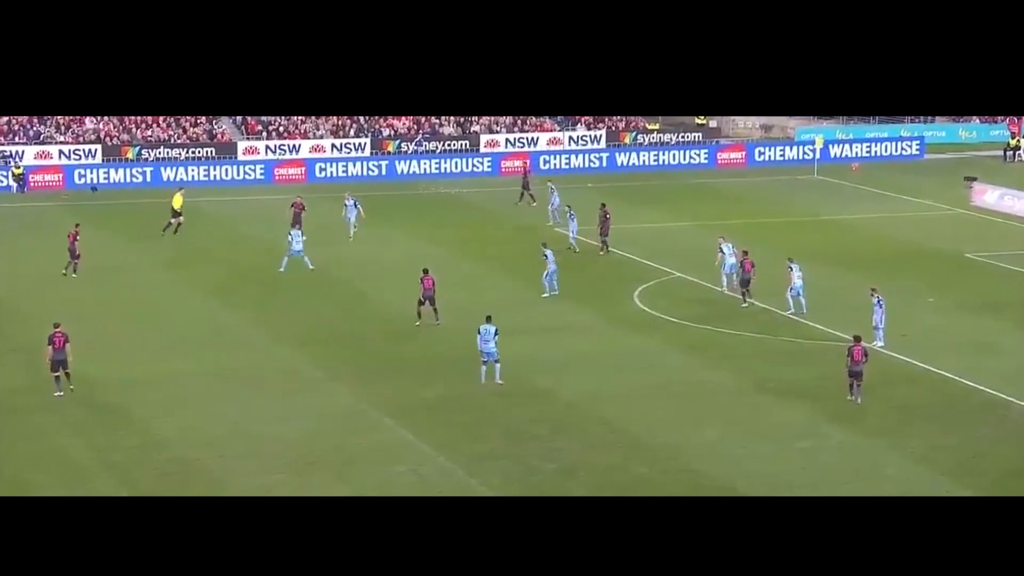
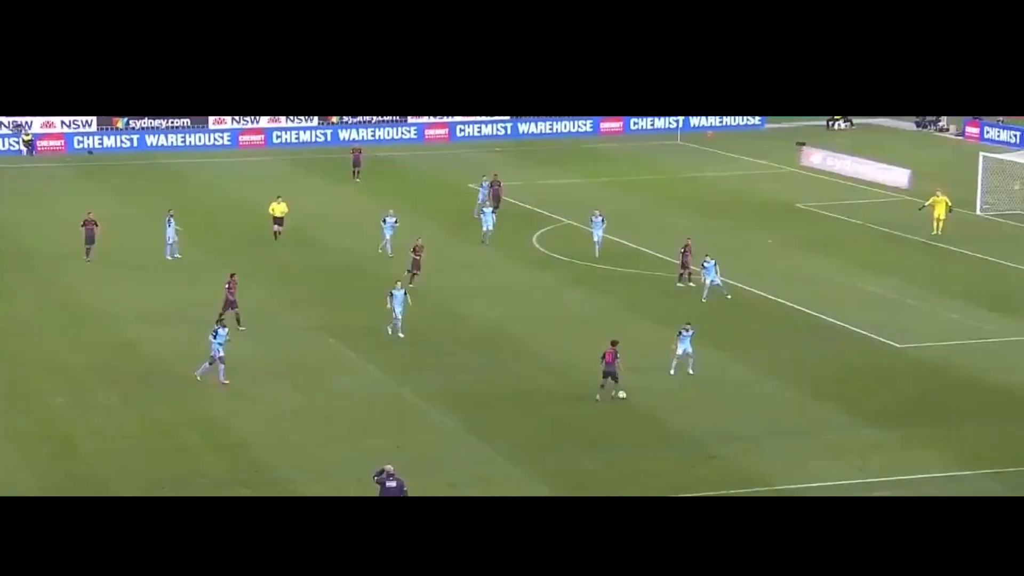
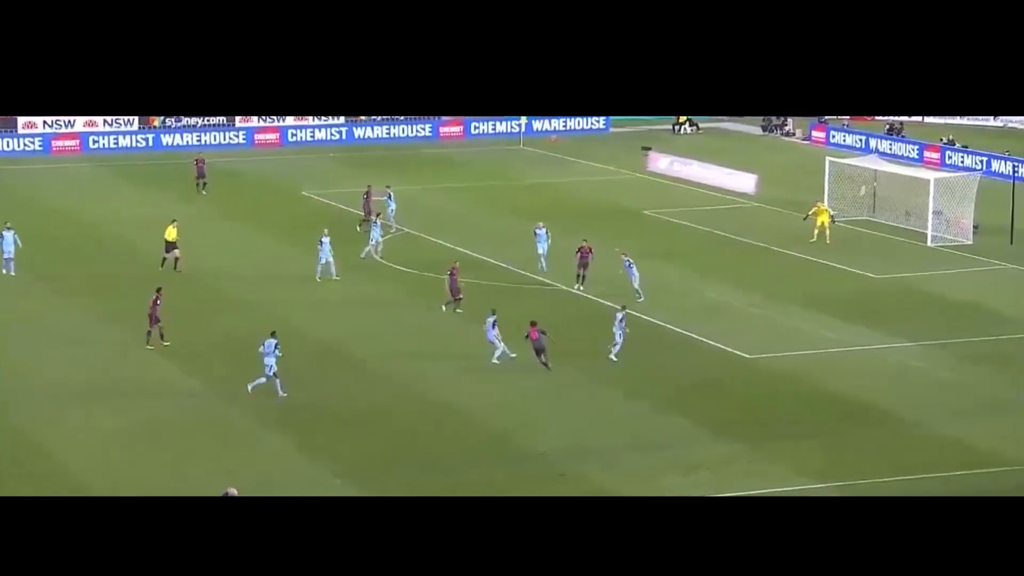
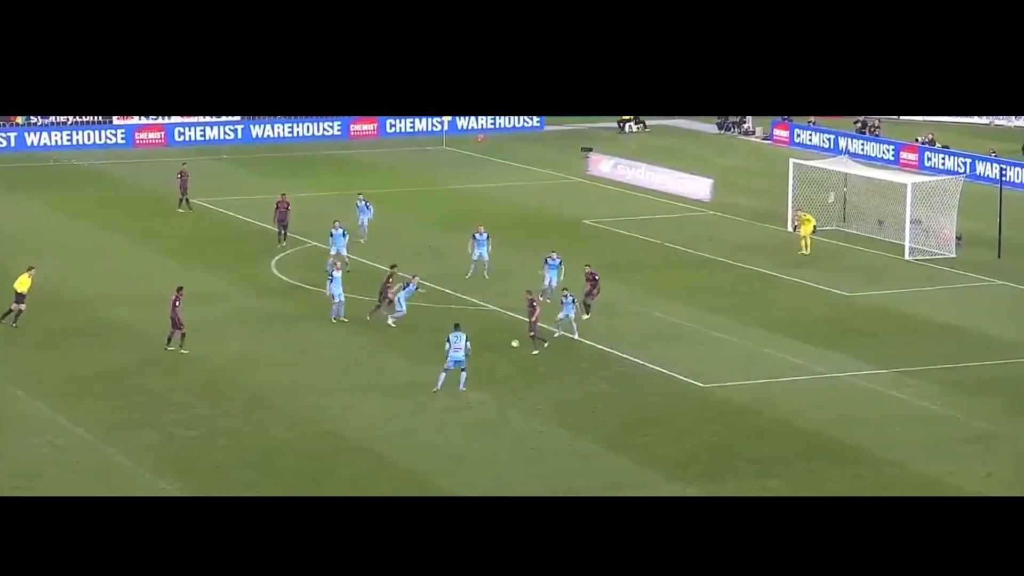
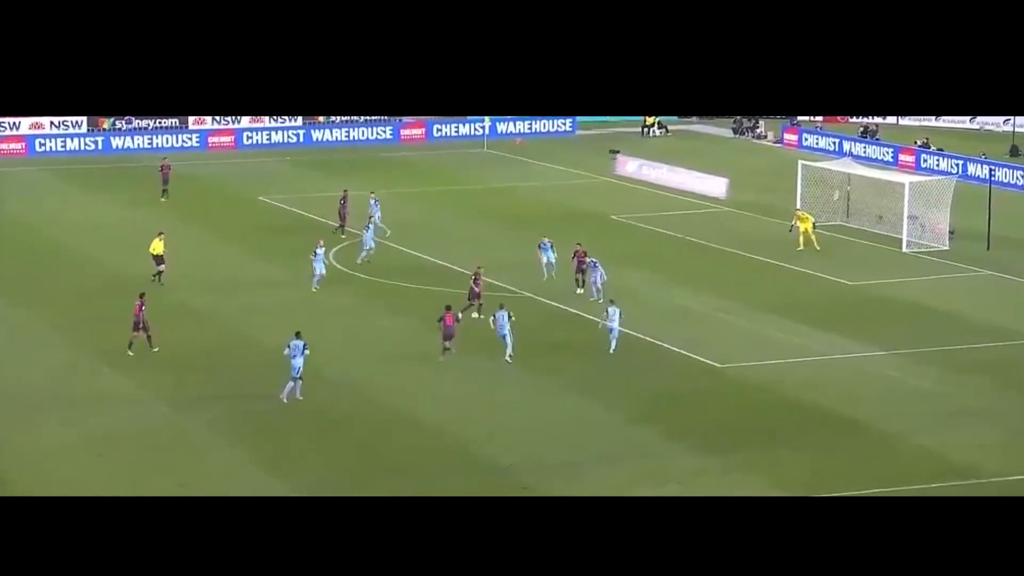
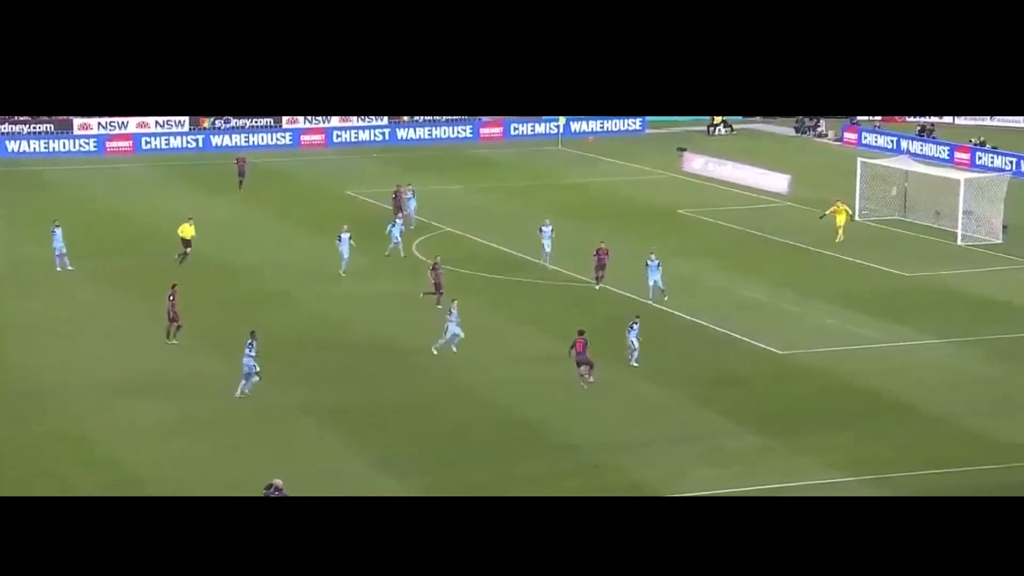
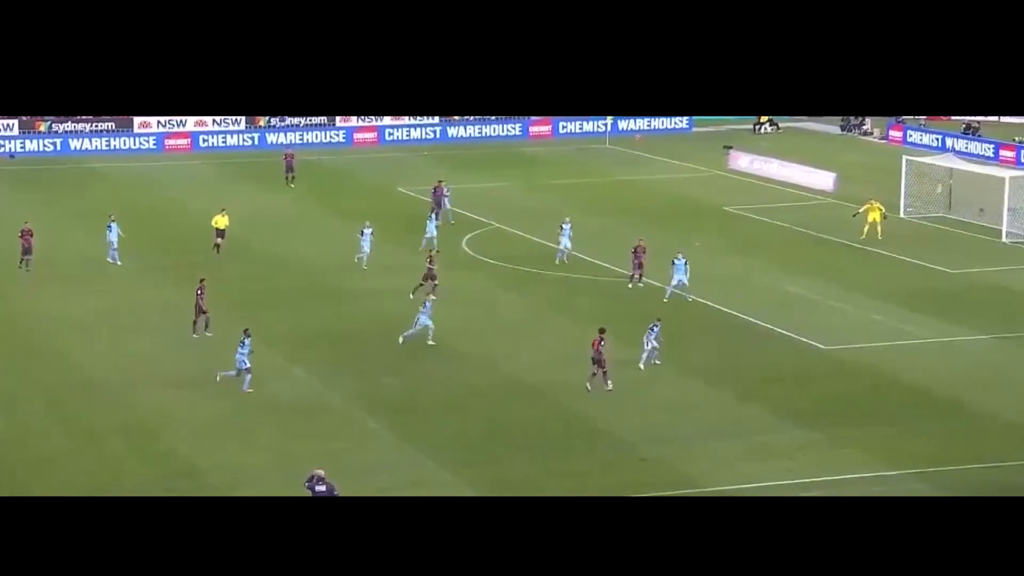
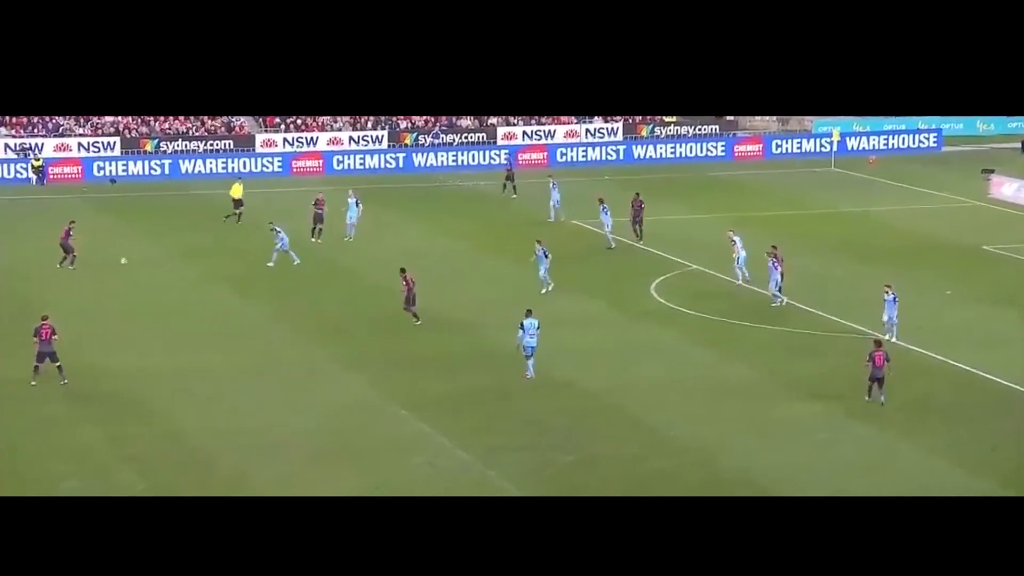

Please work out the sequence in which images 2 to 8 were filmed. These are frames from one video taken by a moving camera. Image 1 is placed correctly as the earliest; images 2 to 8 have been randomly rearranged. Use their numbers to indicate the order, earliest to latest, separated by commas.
8, 2, 7, 6, 3, 5, 4
